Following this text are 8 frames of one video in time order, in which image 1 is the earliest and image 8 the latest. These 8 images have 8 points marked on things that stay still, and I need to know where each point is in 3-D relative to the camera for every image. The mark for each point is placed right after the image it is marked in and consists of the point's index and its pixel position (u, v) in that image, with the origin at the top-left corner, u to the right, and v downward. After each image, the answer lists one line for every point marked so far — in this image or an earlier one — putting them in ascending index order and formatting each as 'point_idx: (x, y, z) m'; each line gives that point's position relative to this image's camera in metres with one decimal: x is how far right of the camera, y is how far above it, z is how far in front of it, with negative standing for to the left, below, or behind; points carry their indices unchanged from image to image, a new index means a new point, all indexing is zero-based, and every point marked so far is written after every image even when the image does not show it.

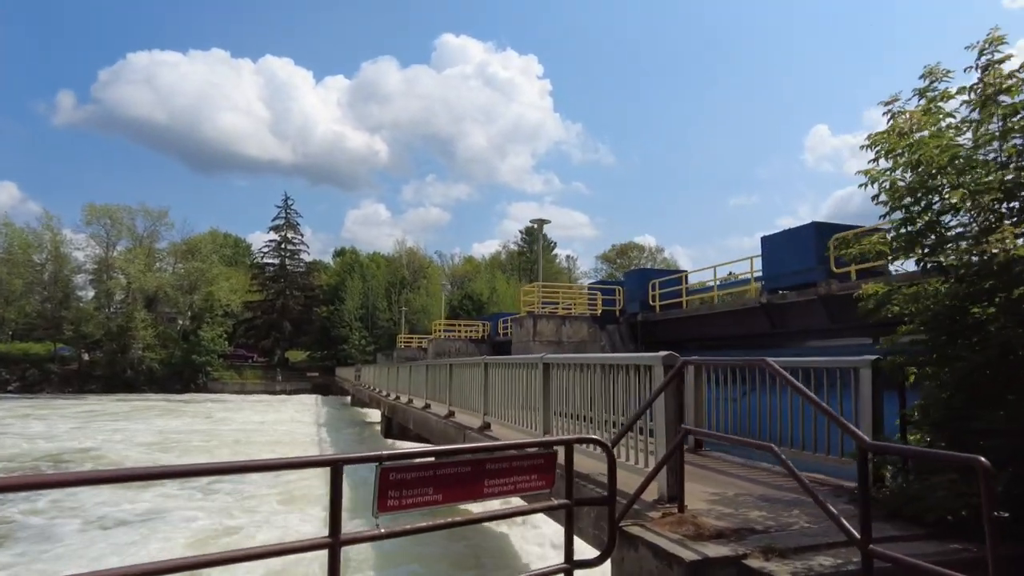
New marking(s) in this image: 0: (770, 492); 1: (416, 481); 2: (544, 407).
0: (+1.7, -1.3, +4.4) m
1: (-0.4, -0.8, +2.9) m
2: (+0.3, -1.1, +6.1) m
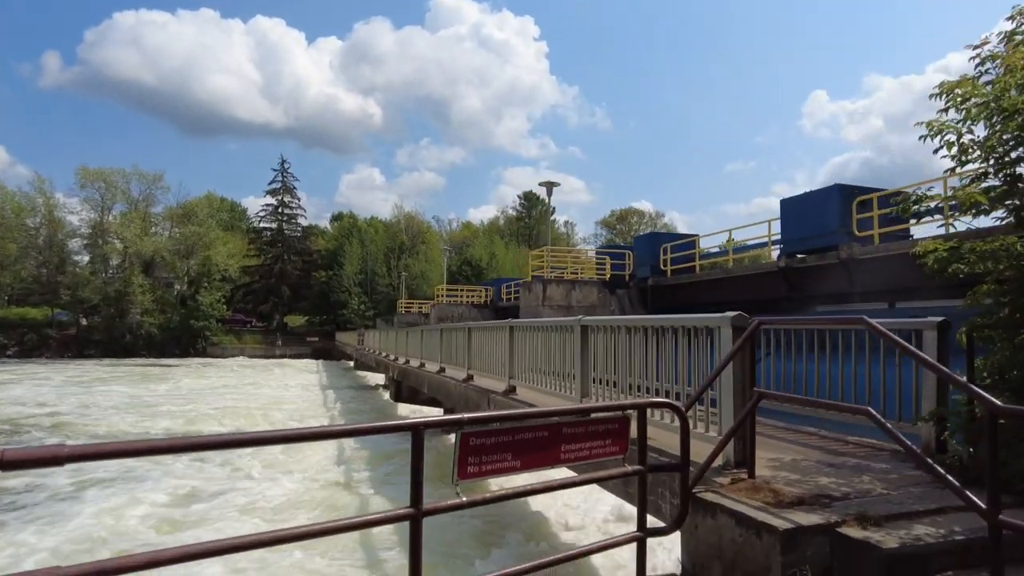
0: (+2.0, -1.1, +4.3) m
1: (-0.1, -0.6, +2.7) m
2: (+0.6, -0.7, +5.9) m
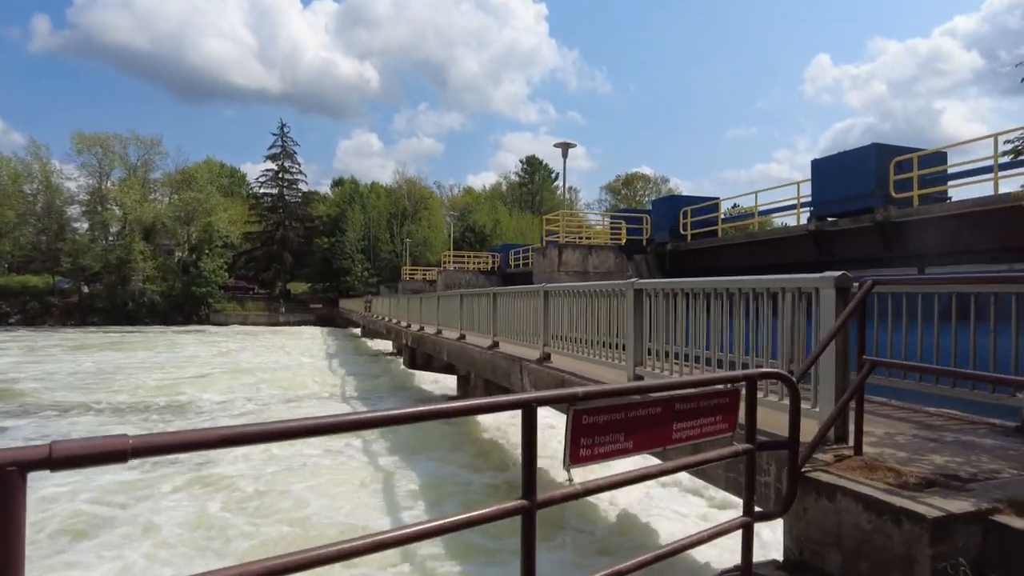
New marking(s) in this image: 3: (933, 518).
0: (+2.4, -0.8, +4.0) m
1: (+0.3, -0.5, +2.3) m
2: (+1.0, -0.4, +5.5) m
3: (+1.5, -0.8, +2.4) m
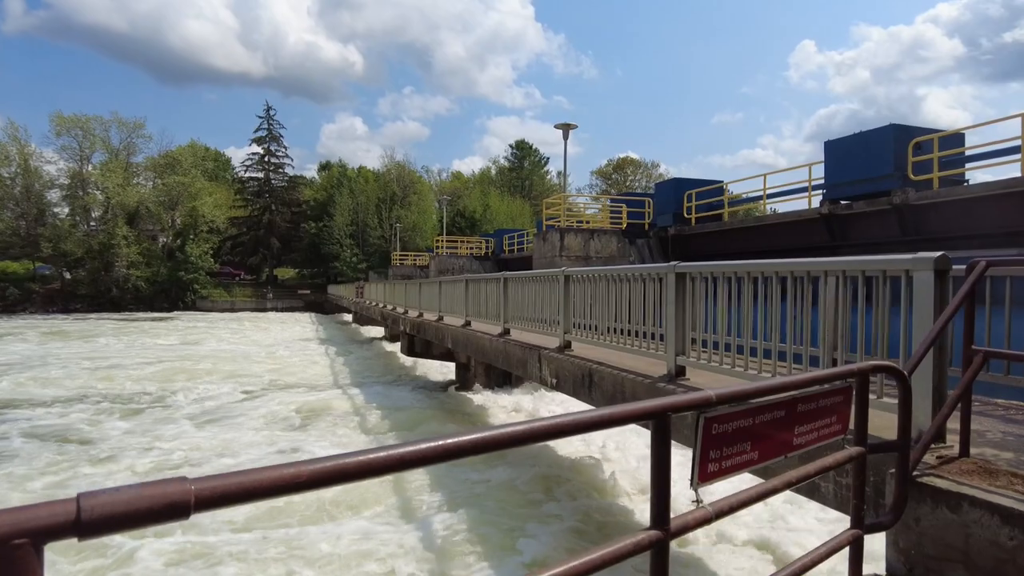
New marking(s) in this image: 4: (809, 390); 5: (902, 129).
0: (+2.7, -0.8, +3.6) m
1: (+0.7, -0.4, +2.0) m
2: (+1.3, -0.3, +5.2) m
3: (+1.8, -0.8, +2.1) m
4: (+1.0, -0.3, +2.3) m
5: (+6.4, +2.6, +11.1) m
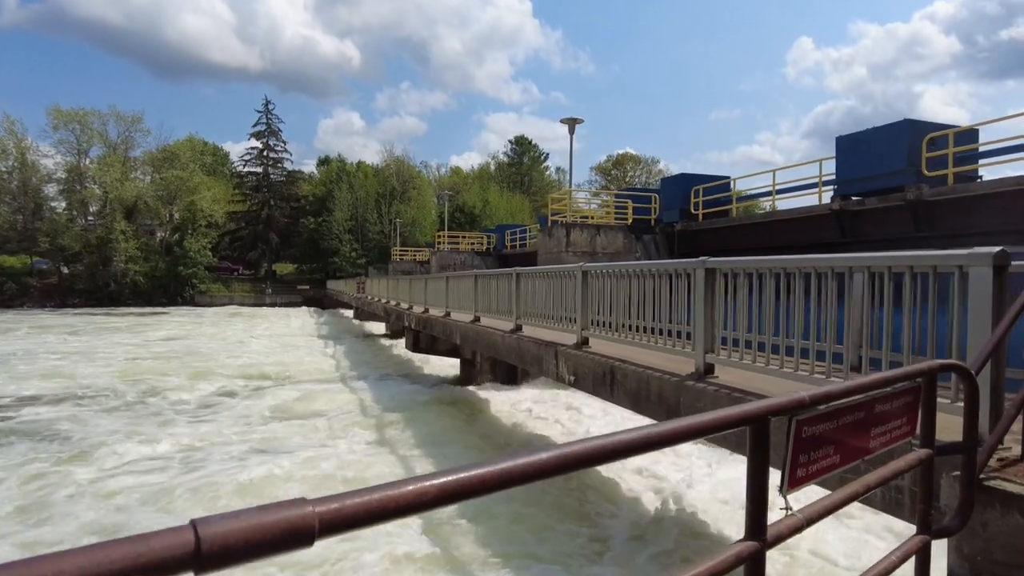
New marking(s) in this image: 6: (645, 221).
0: (+2.9, -0.7, +3.5) m
1: (+0.9, -0.4, +1.9) m
2: (+1.4, -0.3, +5.1) m
3: (+2.0, -0.8, +2.0) m
4: (+1.2, -0.3, +2.2) m
5: (+6.6, +2.7, +11.0) m
6: (+3.7, +1.9, +18.8) m
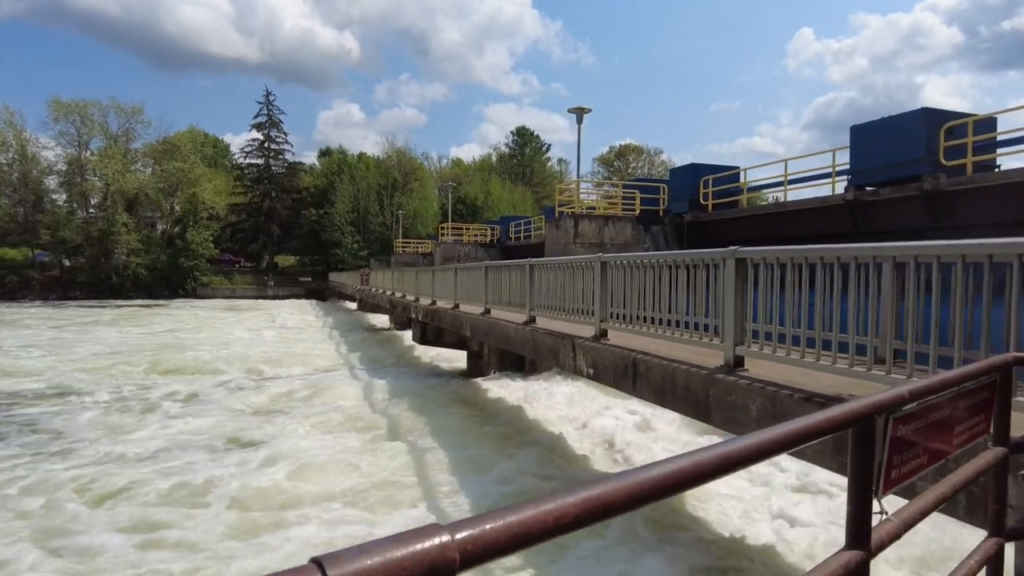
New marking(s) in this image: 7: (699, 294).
0: (+3.1, -0.7, +3.4) m
1: (+1.0, -0.4, +1.7) m
2: (+1.6, -0.2, +5.0) m
3: (+2.2, -0.7, +1.9) m
4: (+1.4, -0.3, +2.1) m
5: (+6.8, +2.8, +10.9) m
6: (+3.9, +2.1, +18.7) m
7: (+1.5, -0.1, +5.5) m
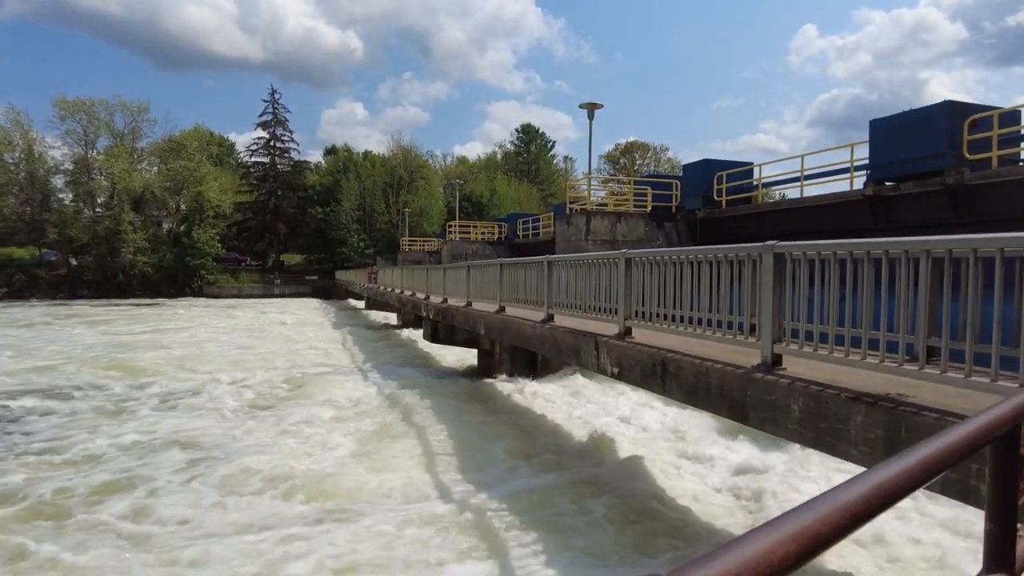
0: (+3.3, -0.7, +3.2) m
1: (+1.2, -0.4, +1.6) m
2: (+1.8, -0.2, +4.8) m
3: (+2.4, -0.7, +1.7) m
4: (+1.6, -0.3, +1.9) m
5: (+7.0, +2.9, +10.7) m
6: (+4.2, +2.2, +18.5) m
7: (+1.7, 0.0, +5.4) m
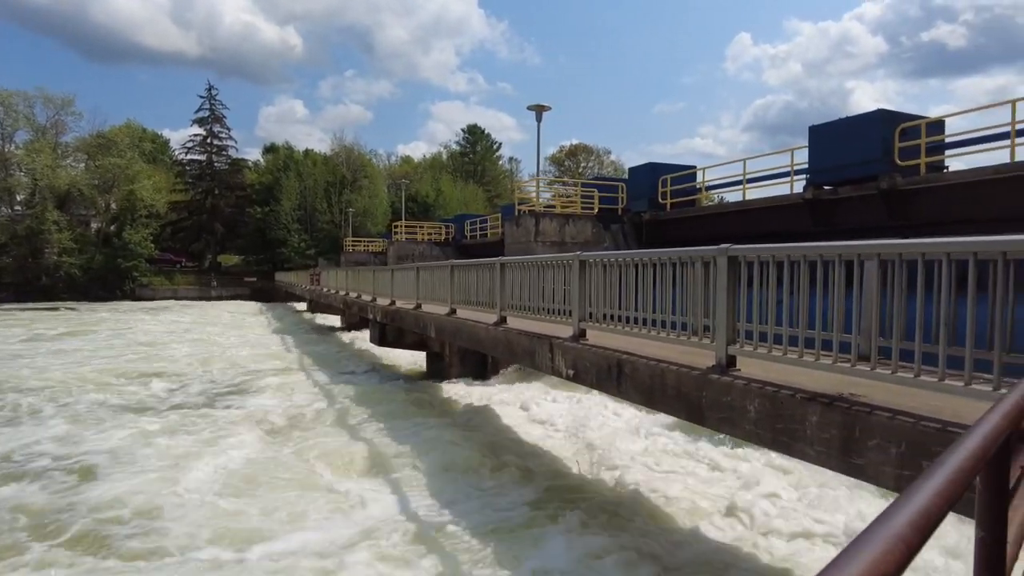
0: (+3.1, -0.7, +3.4) m
1: (+1.2, -0.4, +1.6) m
2: (+1.5, -0.2, +4.9) m
3: (+2.4, -0.7, +1.8) m
4: (+1.5, -0.3, +2.0) m
5: (+6.2, +2.9, +11.1) m
6: (+2.8, +2.2, +18.7) m
7: (+1.4, 0.0, +5.4) m
